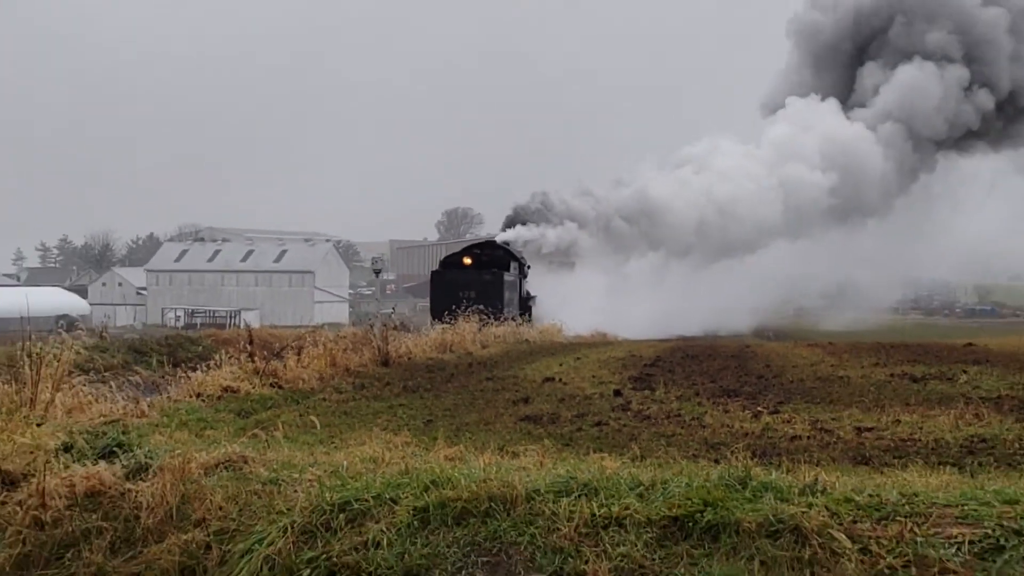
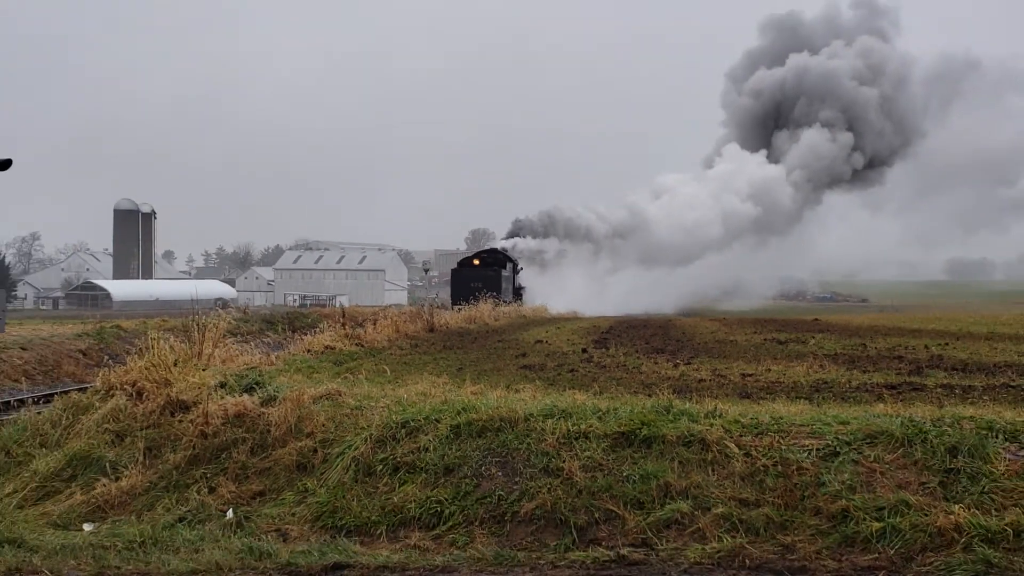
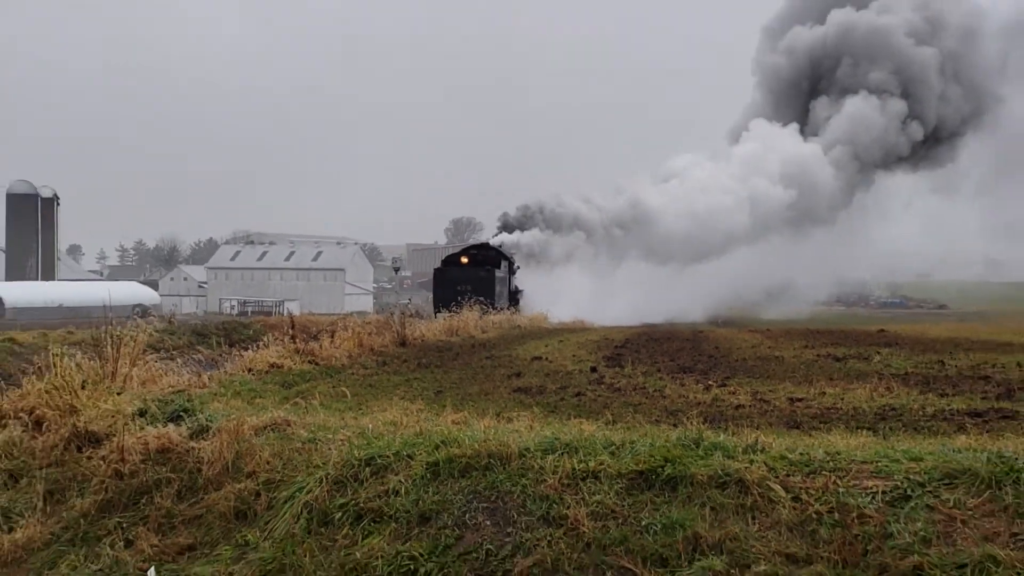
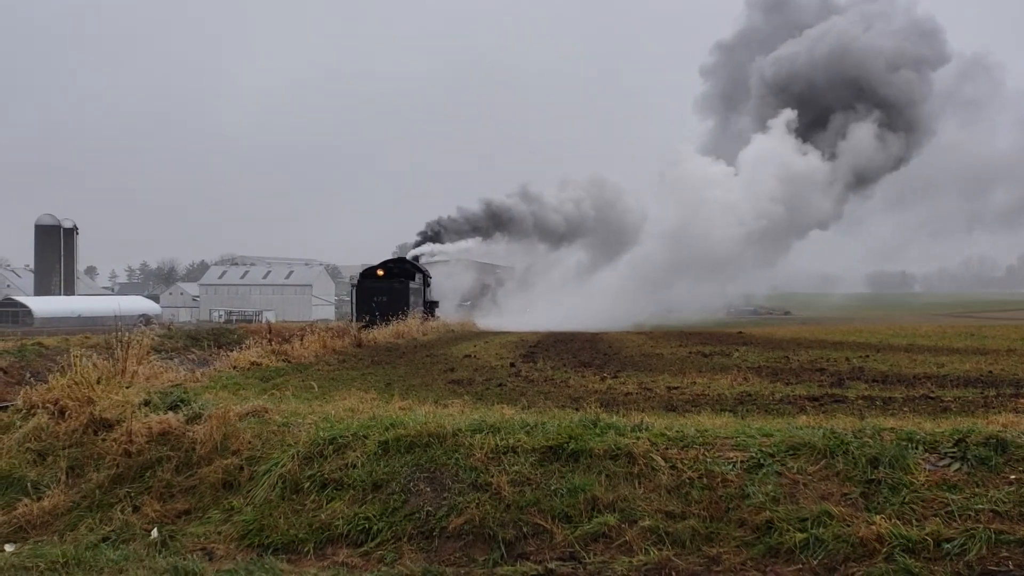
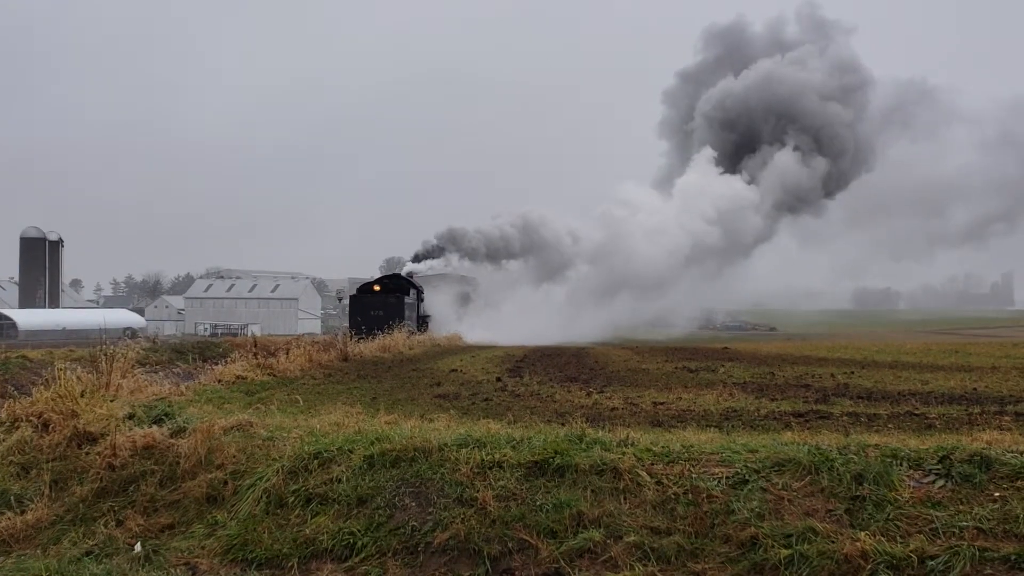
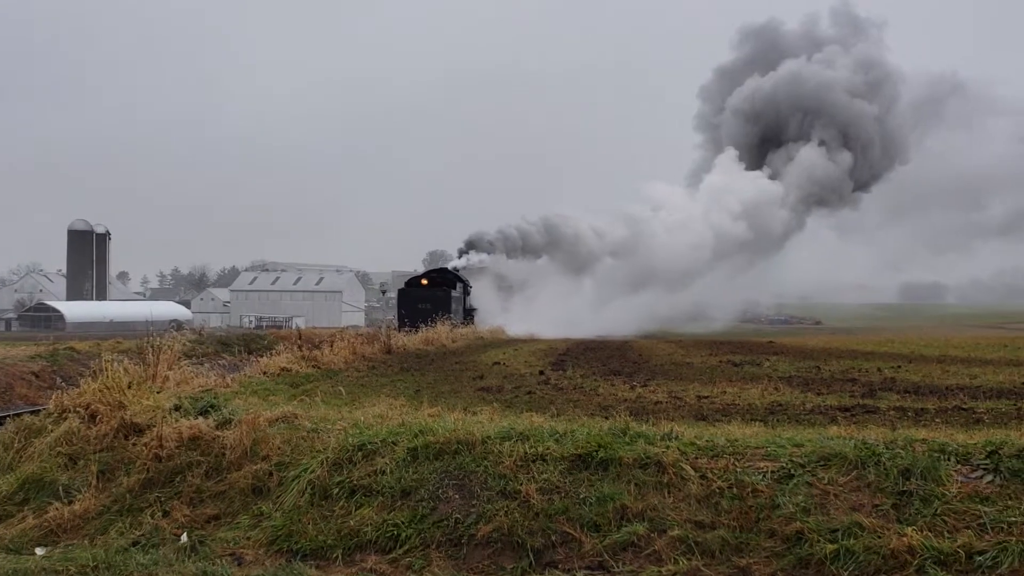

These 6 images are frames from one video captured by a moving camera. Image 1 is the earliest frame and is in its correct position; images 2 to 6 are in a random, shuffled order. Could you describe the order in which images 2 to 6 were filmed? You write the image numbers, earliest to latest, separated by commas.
3, 2, 6, 5, 4
